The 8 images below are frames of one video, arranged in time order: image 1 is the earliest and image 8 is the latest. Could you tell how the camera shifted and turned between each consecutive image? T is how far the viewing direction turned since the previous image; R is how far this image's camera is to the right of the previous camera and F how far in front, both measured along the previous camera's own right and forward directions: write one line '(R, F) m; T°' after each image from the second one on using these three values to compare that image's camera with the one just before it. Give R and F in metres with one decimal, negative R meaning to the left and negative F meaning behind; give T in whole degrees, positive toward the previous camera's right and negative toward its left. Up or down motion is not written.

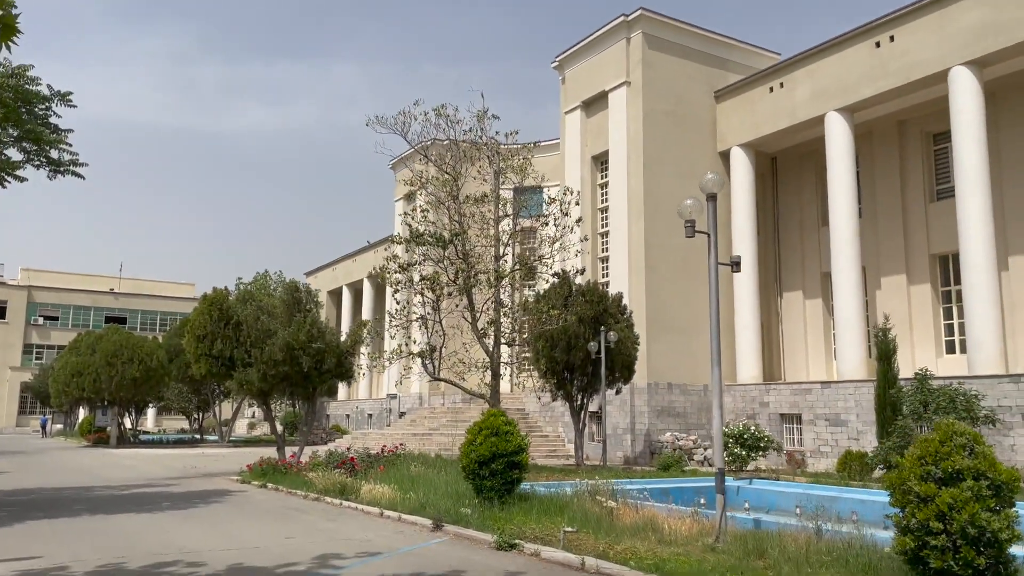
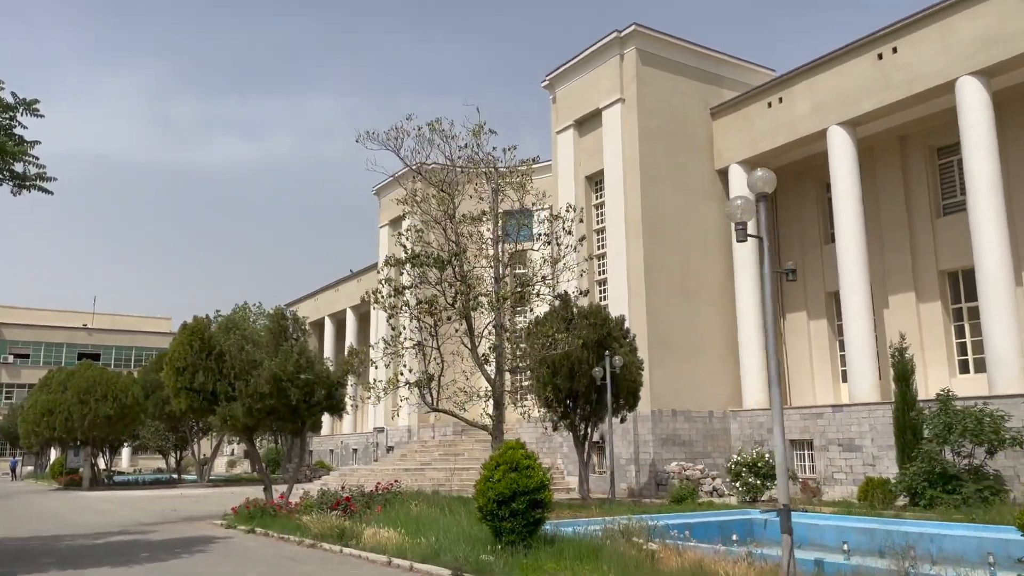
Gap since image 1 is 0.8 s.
(-0.4, +0.9) m; +1°
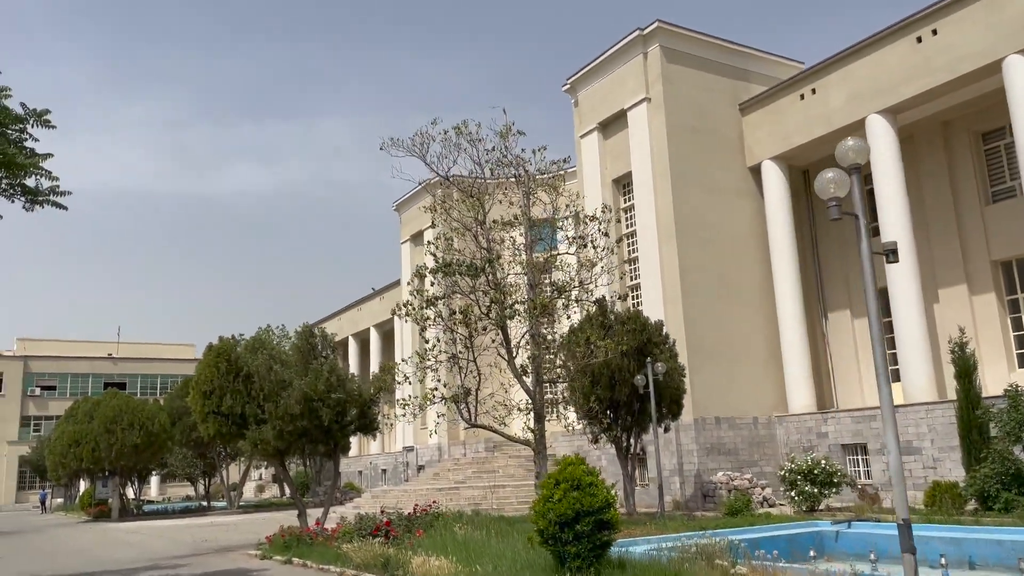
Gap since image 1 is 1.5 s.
(-0.3, +0.7) m; -1°
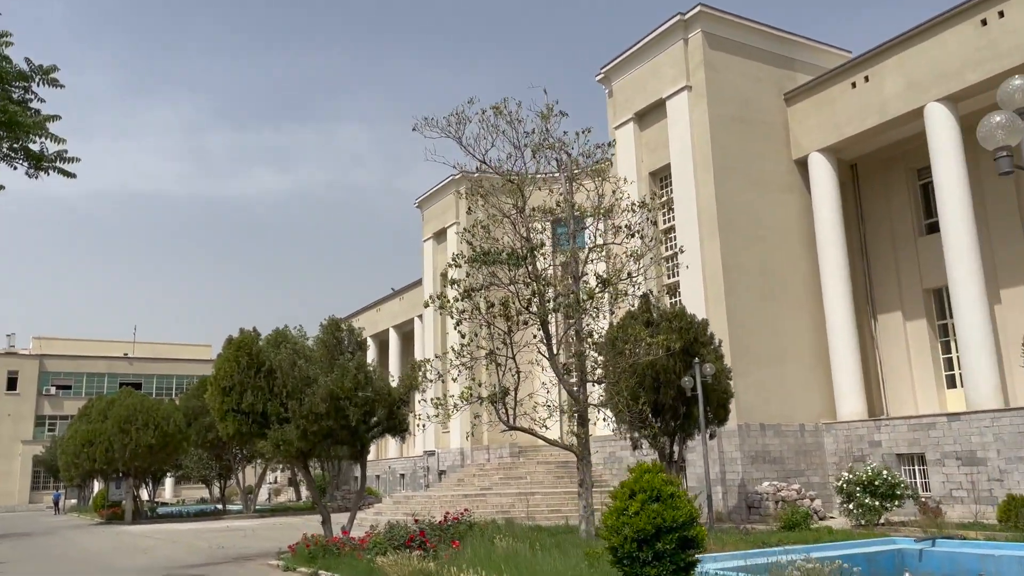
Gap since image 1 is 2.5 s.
(-0.4, +1.0) m; -1°
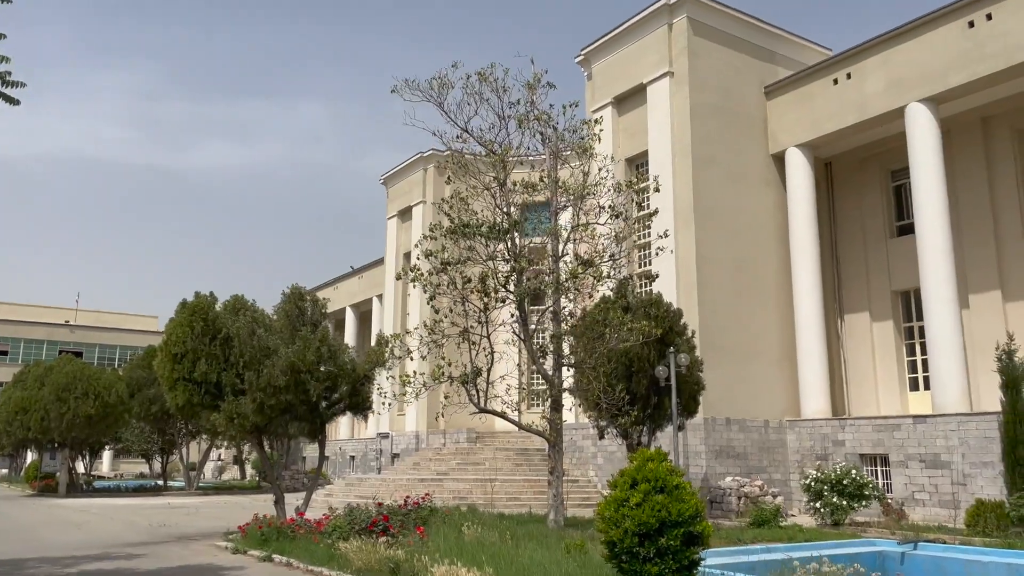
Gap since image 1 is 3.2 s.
(-0.3, +0.6) m; +3°
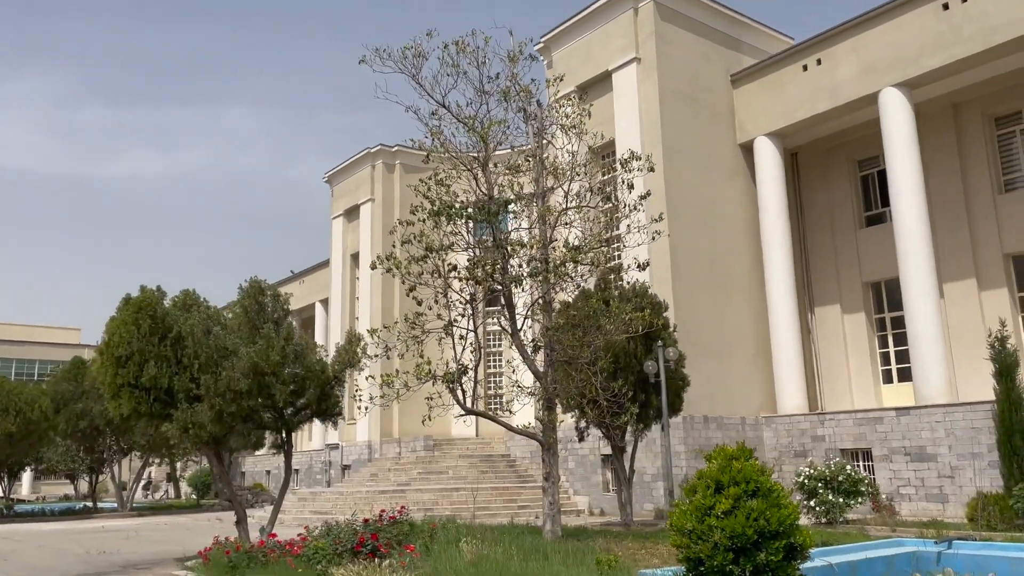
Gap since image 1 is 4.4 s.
(-0.7, +1.1) m; +5°
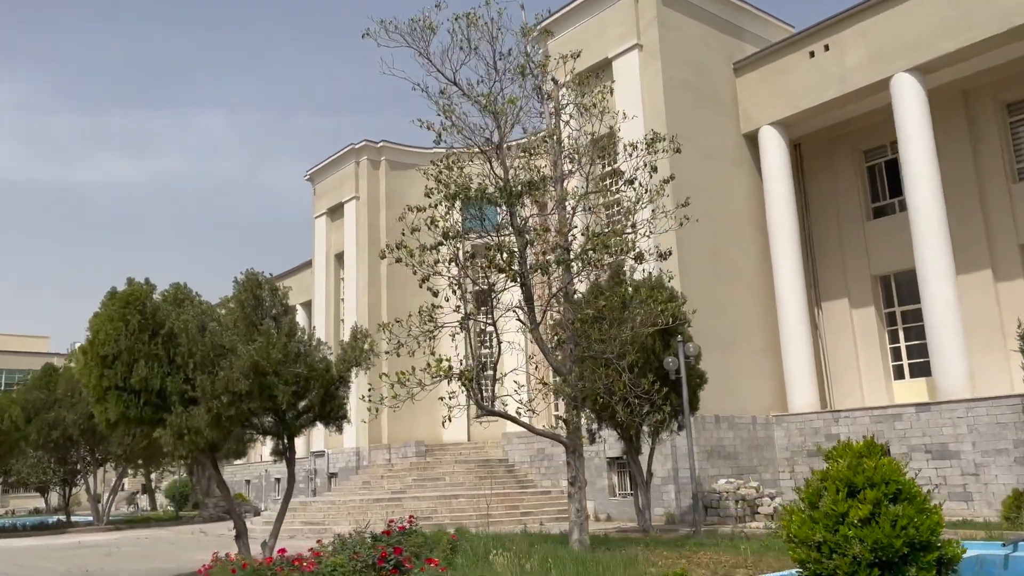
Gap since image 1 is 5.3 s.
(-0.6, +0.8) m; +2°
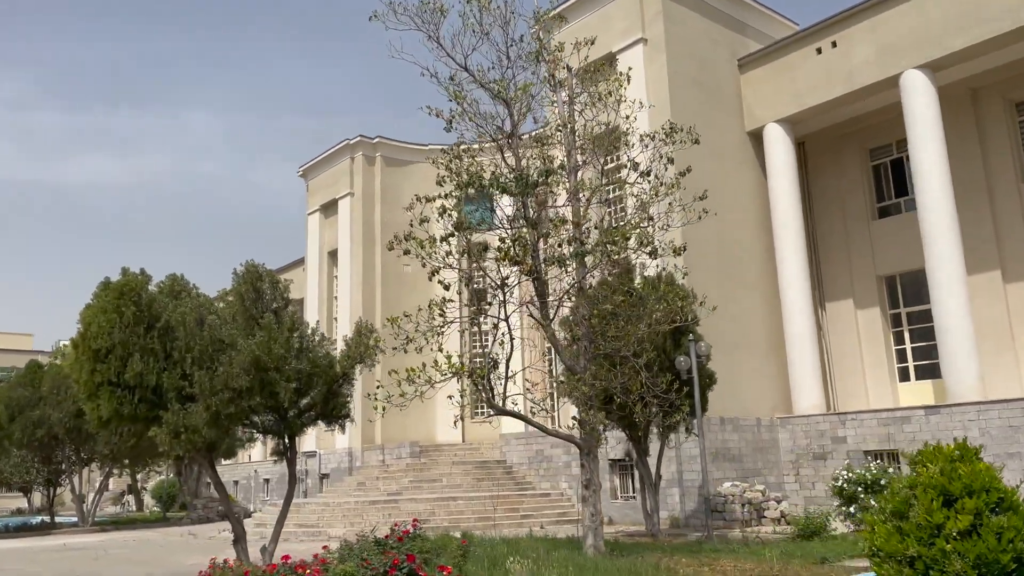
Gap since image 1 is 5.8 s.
(-0.3, +0.4) m; +1°
